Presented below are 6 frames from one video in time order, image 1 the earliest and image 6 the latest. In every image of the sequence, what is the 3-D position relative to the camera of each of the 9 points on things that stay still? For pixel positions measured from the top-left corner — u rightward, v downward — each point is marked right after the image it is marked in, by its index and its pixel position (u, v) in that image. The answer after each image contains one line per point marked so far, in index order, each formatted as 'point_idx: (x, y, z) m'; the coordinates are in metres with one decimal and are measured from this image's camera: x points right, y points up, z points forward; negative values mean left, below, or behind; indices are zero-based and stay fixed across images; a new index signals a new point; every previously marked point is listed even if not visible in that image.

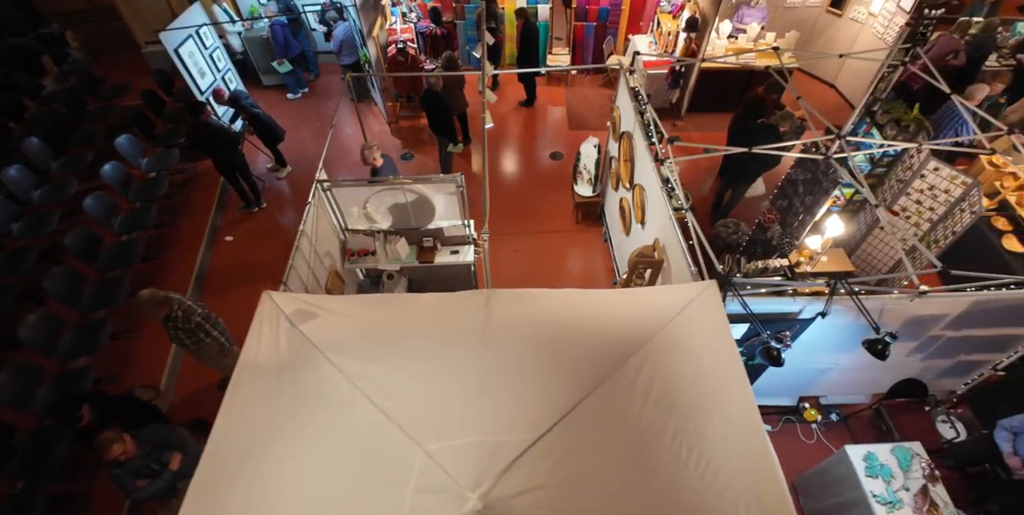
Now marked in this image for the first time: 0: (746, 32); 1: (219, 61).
0: (+3.5, +3.4, +6.6) m
1: (-4.1, +2.8, +6.1) m
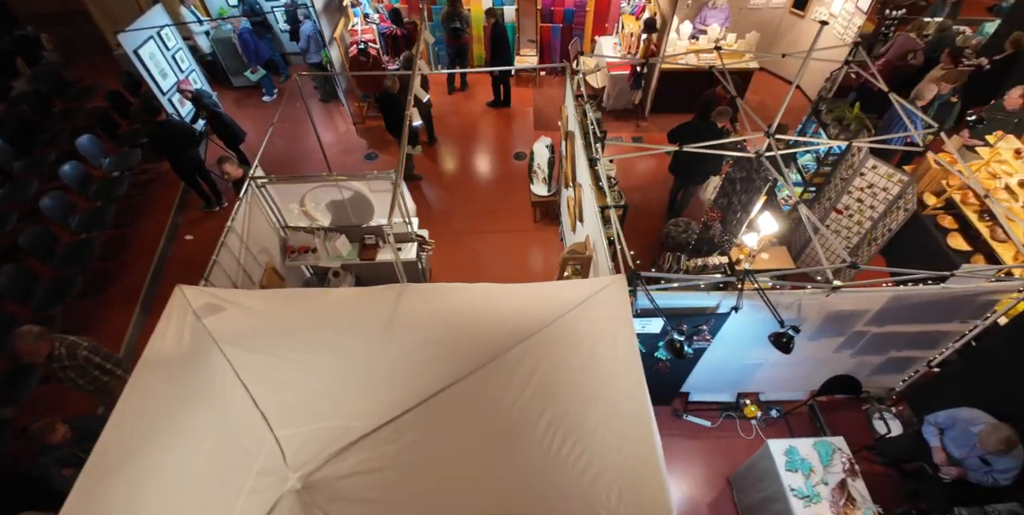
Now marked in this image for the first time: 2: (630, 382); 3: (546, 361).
0: (+3.0, +3.4, +6.7) m
1: (-4.7, +2.8, +6.2) m
2: (+0.7, -0.7, +2.4) m
3: (+0.2, -0.6, +2.3) m
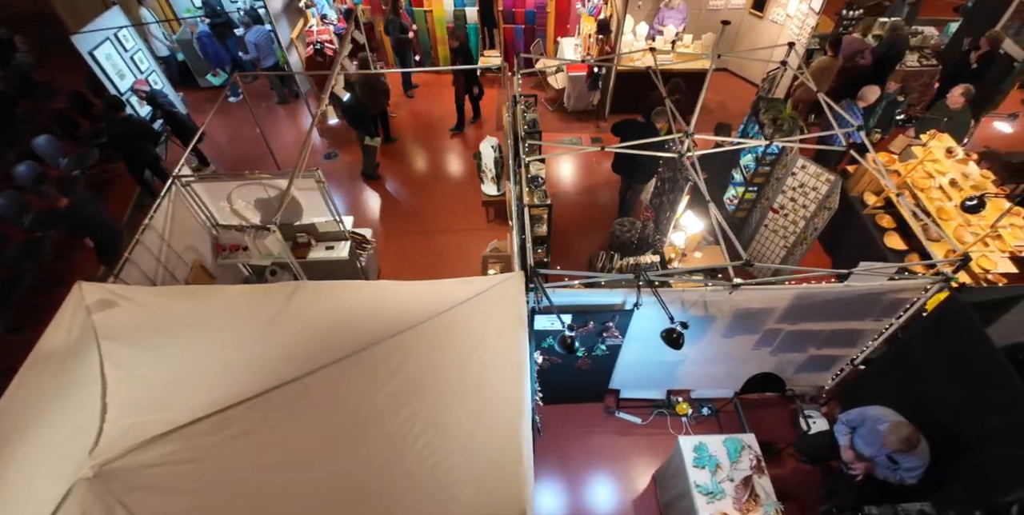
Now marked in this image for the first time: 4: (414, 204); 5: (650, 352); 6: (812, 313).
0: (+2.3, +3.4, +6.7) m
1: (-5.3, +2.8, +6.2) m
2: (0.0, -0.7, +2.4) m
3: (-0.5, -0.5, +2.3) m
4: (-1.5, +0.8, +6.5) m
5: (+1.2, -0.8, +3.6) m
6: (+2.3, -0.4, +3.3) m
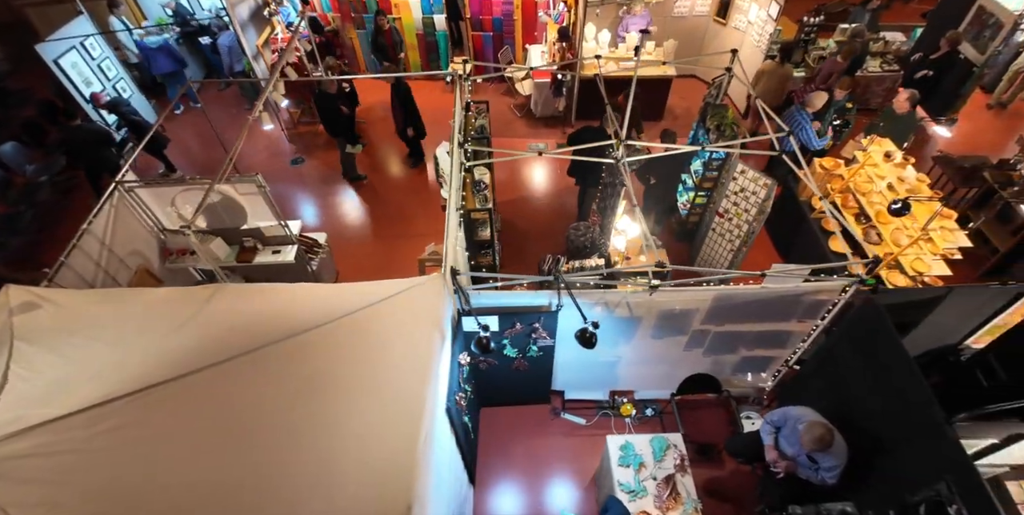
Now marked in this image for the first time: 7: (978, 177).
0: (+1.8, +3.4, +6.8) m
1: (-5.9, +2.7, +6.3) m
2: (-0.5, -0.7, +2.5) m
3: (-1.0, -0.6, +2.4) m
4: (-2.0, +0.7, +6.6) m
5: (+0.6, -0.8, +3.7) m
6: (+1.7, -0.4, +3.3) m
7: (+5.5, +1.0, +5.1) m
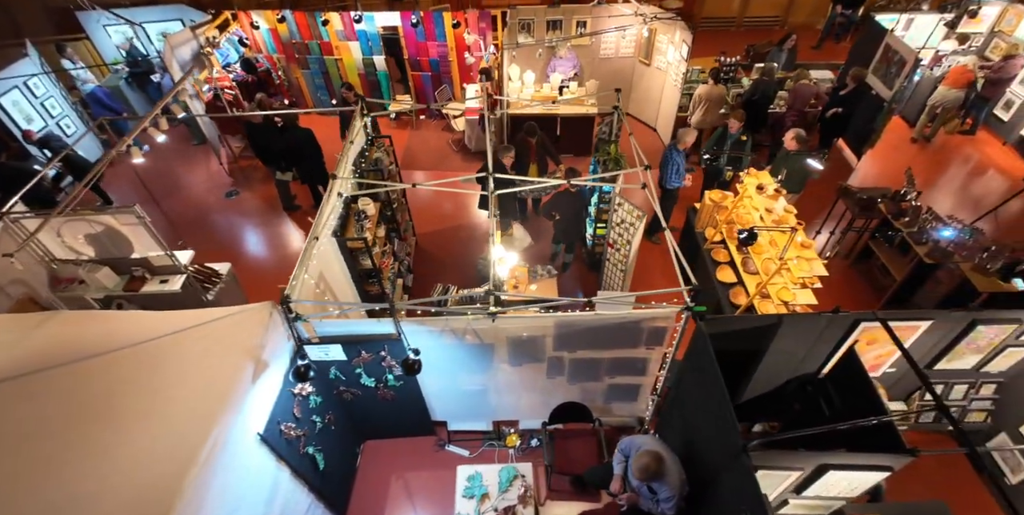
0: (+0.7, +2.9, +7.1) m
1: (-7.0, +2.3, +6.7) m
2: (-1.7, -0.8, +2.5) m
3: (-2.2, -0.7, +2.5) m
4: (-3.1, +0.3, +6.7) m
5: (-0.5, -1.1, +3.7) m
6: (+0.6, -0.7, +3.4) m
7: (+4.3, +0.6, +5.2) m
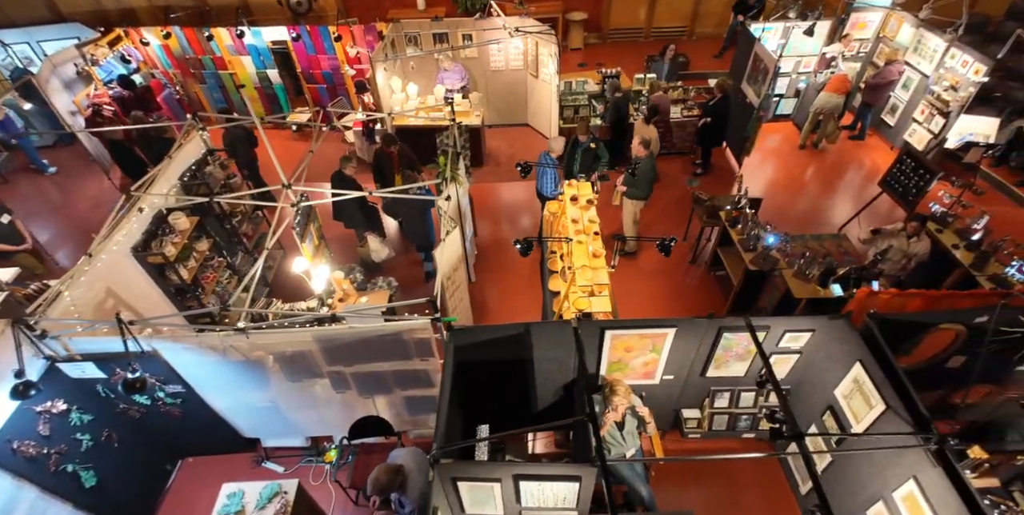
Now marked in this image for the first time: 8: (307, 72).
0: (-1.2, +2.7, +7.2) m
1: (-8.9, +2.0, +6.7) m
2: (-3.5, -1.0, +2.5) m
3: (-4.0, -0.8, +2.5) m
4: (-5.0, +0.1, +6.7) m
5: (-2.4, -1.2, +3.7) m
6: (-1.3, -0.8, +3.4) m
7: (+2.5, +0.5, +5.3) m
8: (-3.6, +3.2, +7.6) m
